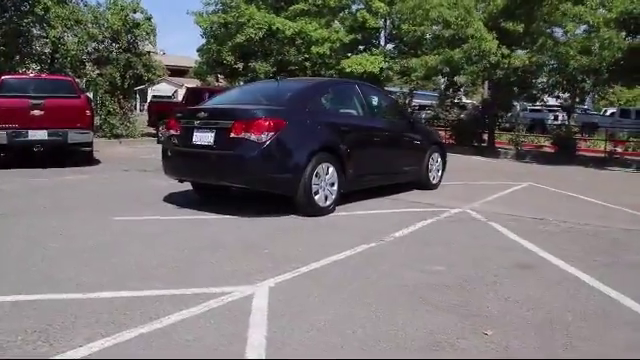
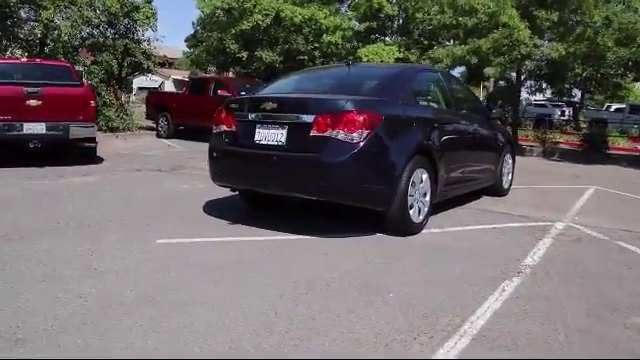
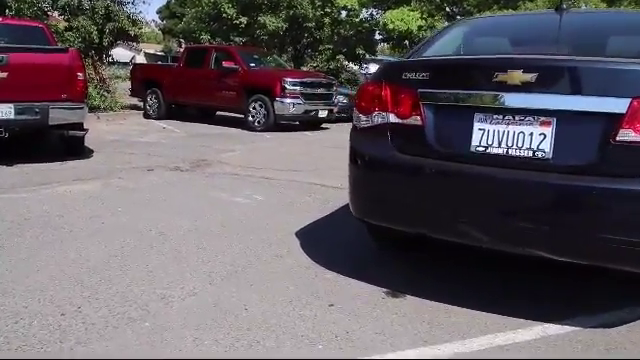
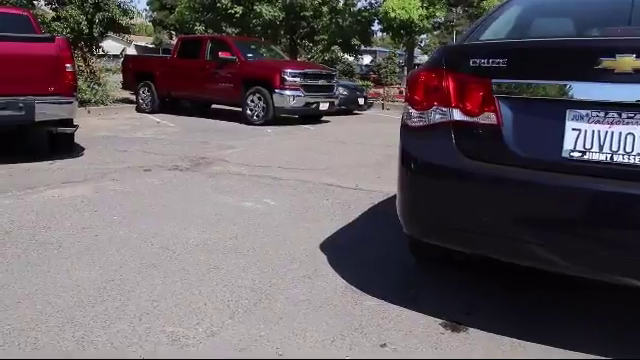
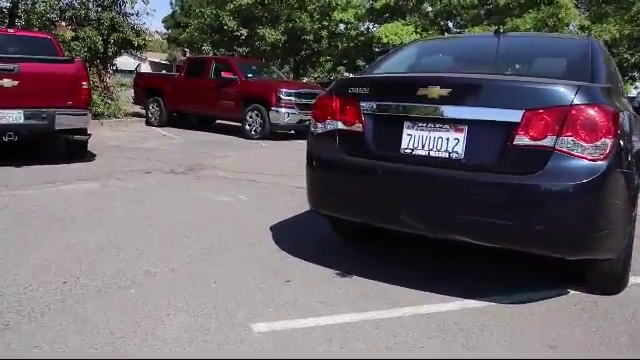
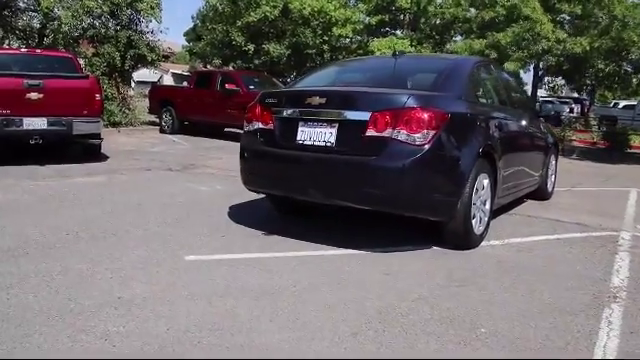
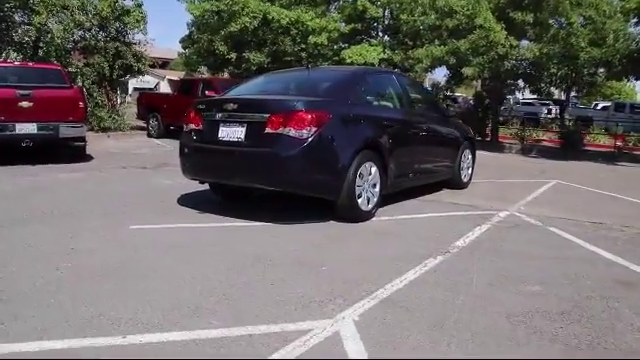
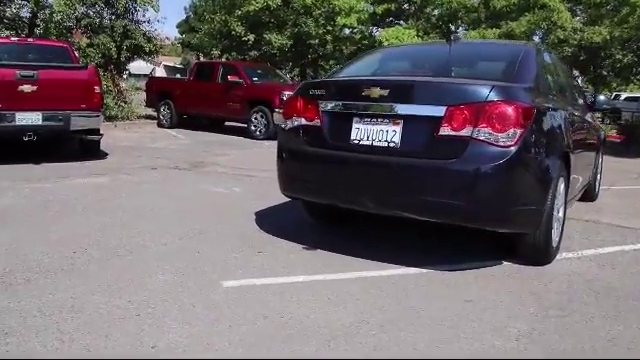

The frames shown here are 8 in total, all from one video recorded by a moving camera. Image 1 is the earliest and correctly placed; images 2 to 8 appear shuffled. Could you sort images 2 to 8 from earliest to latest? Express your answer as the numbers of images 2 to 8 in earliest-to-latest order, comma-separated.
7, 2, 6, 8, 5, 3, 4
